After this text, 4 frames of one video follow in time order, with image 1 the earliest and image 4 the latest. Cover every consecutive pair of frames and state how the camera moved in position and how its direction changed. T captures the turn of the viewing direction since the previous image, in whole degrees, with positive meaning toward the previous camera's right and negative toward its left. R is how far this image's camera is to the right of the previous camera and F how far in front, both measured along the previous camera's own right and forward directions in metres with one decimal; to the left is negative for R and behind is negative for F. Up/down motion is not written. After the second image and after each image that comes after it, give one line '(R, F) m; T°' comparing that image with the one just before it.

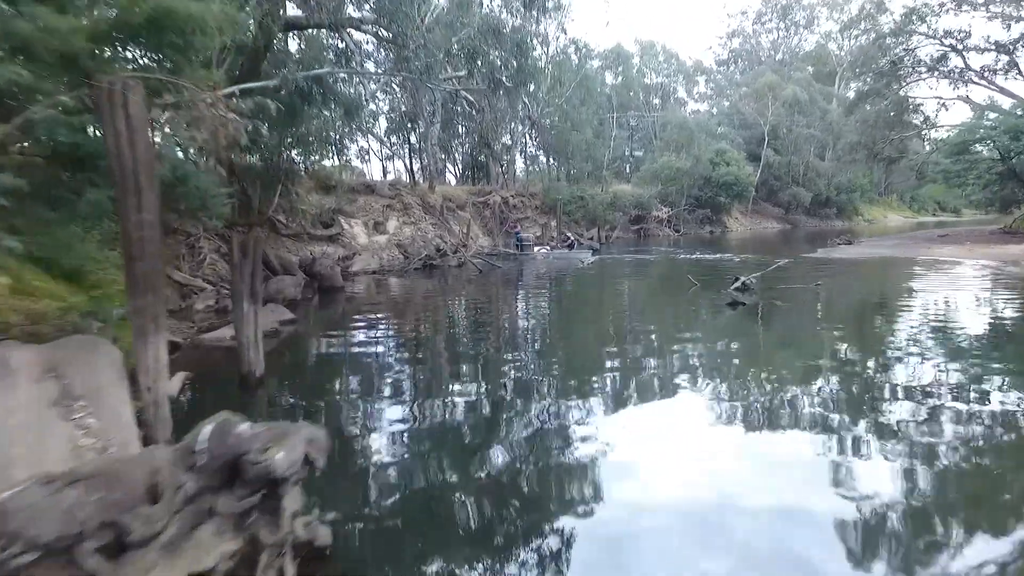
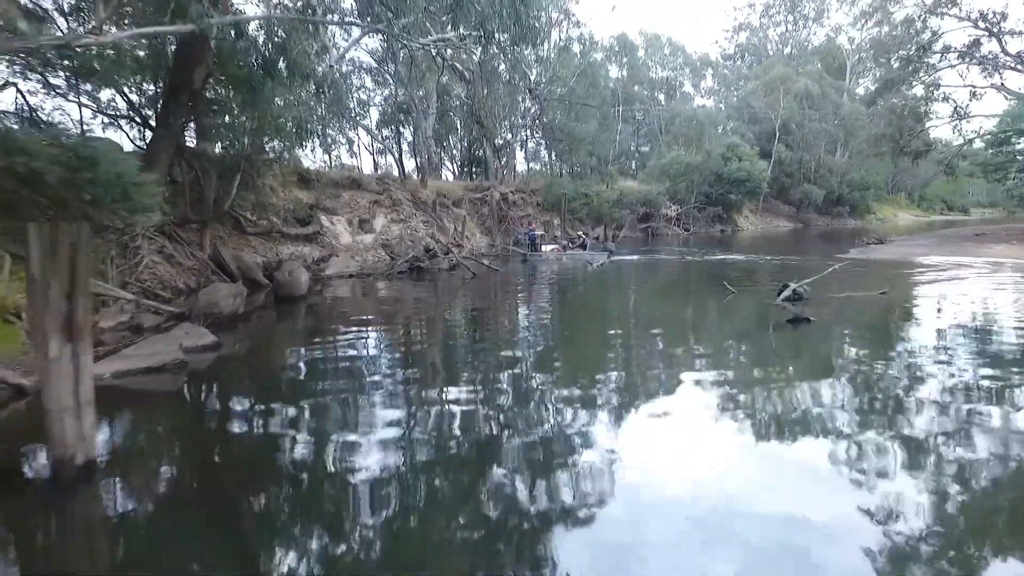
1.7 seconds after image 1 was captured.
(0.0, +1.1) m; 0°
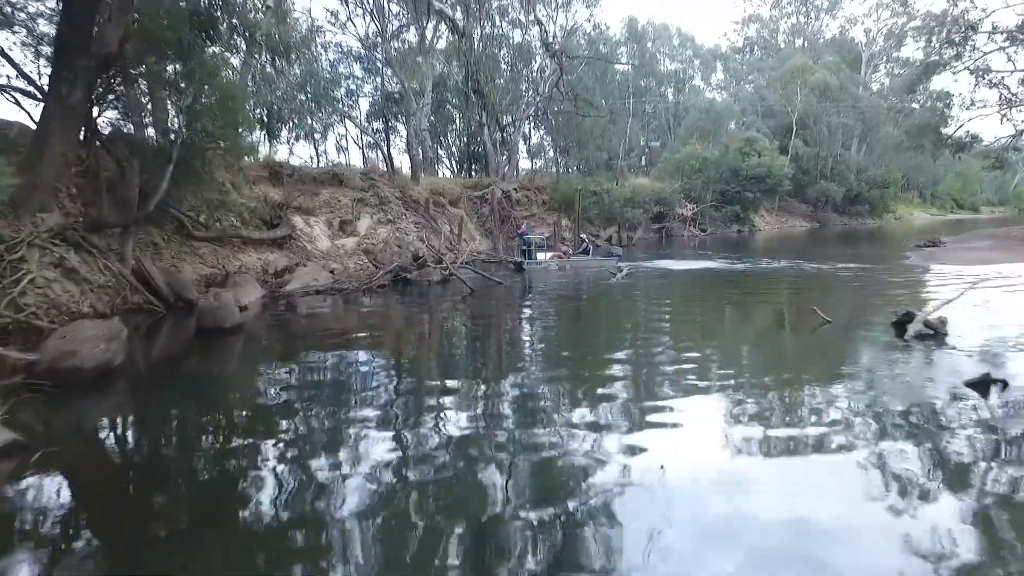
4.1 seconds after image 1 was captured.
(-0.1, +1.4) m; 0°
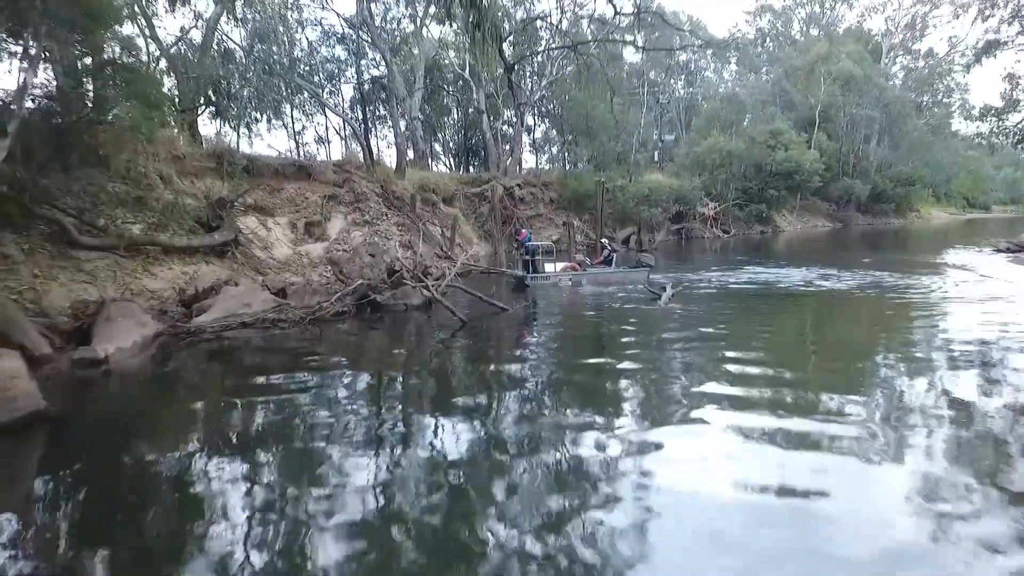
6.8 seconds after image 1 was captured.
(-0.1, +1.7) m; 0°
